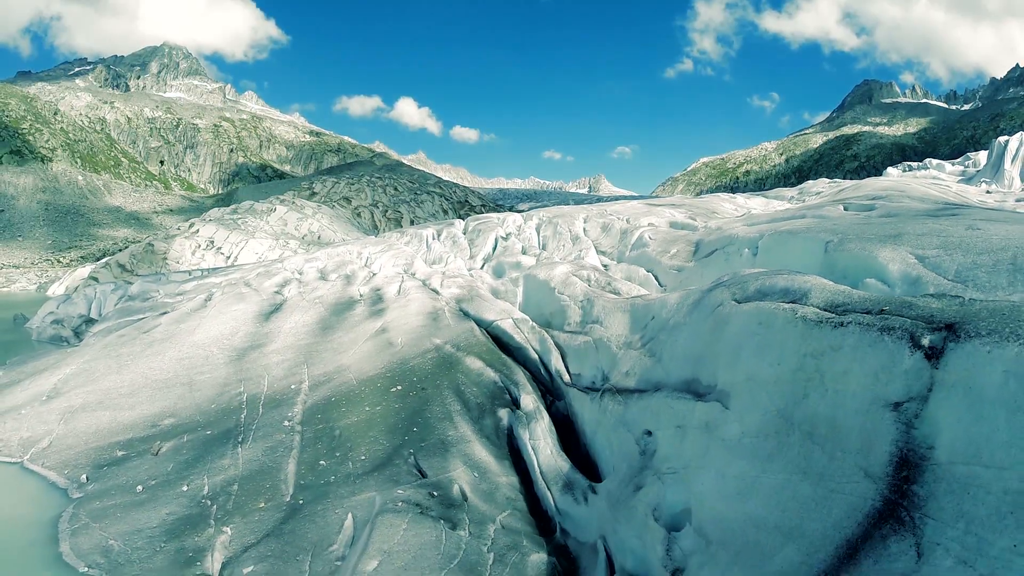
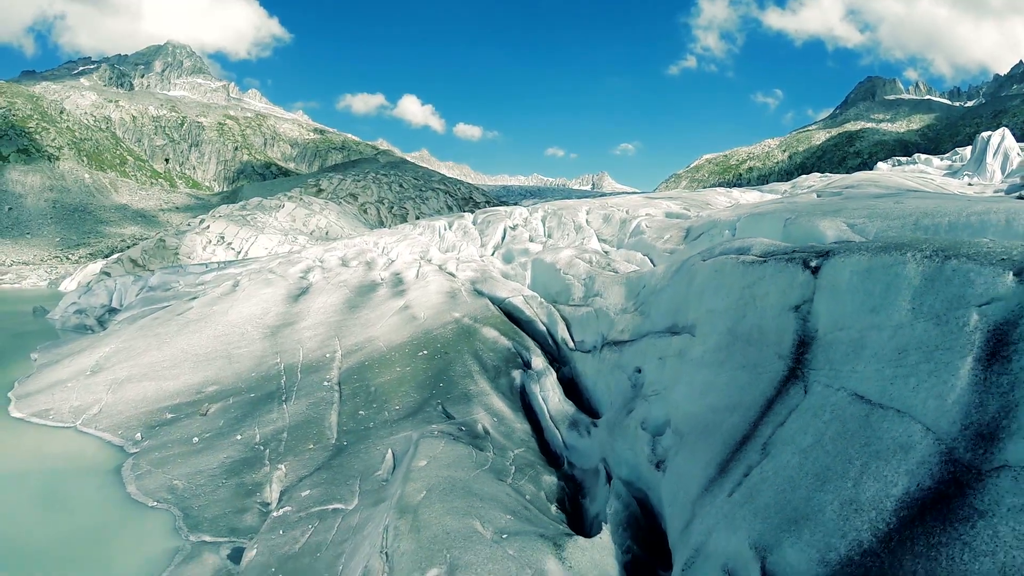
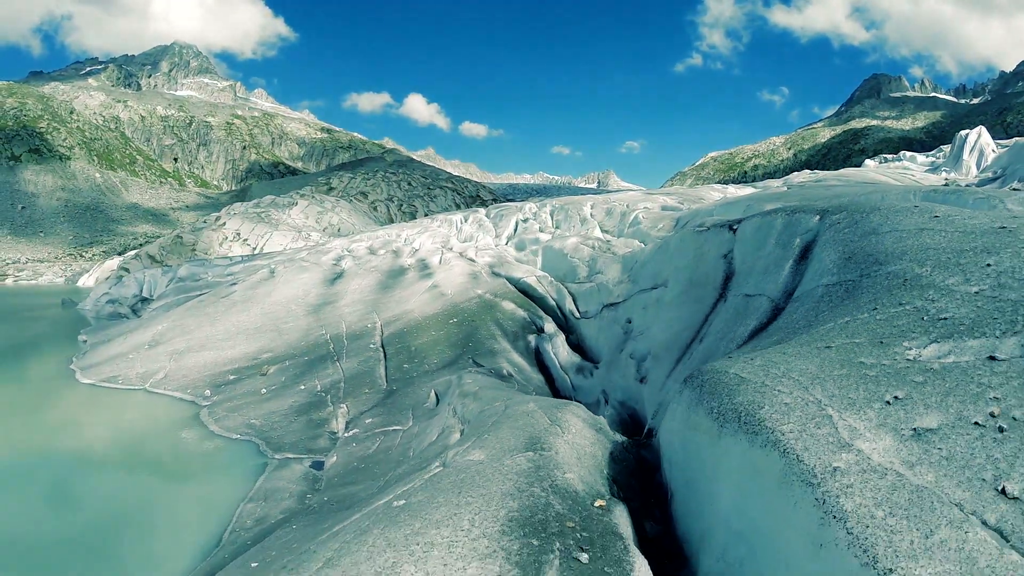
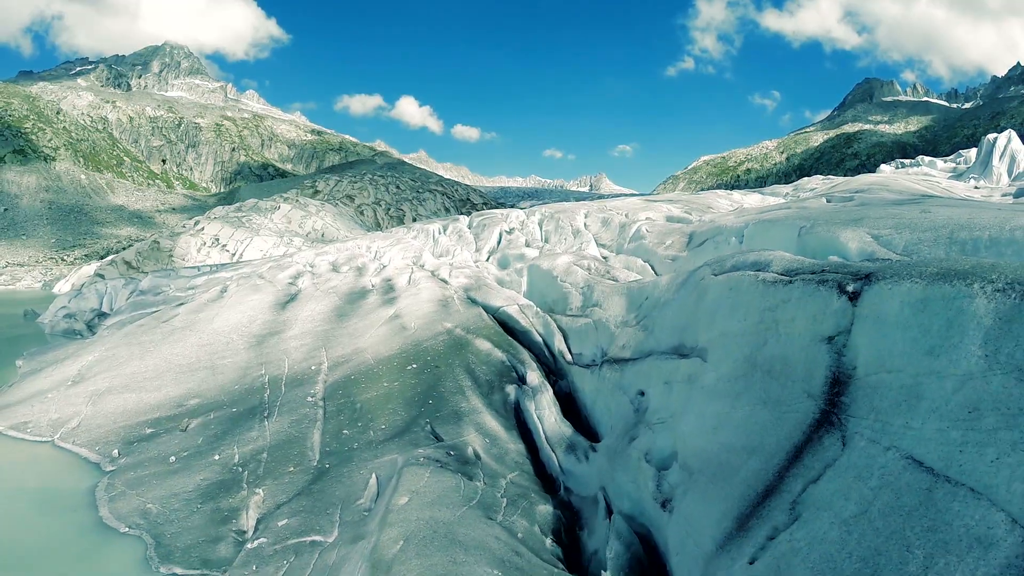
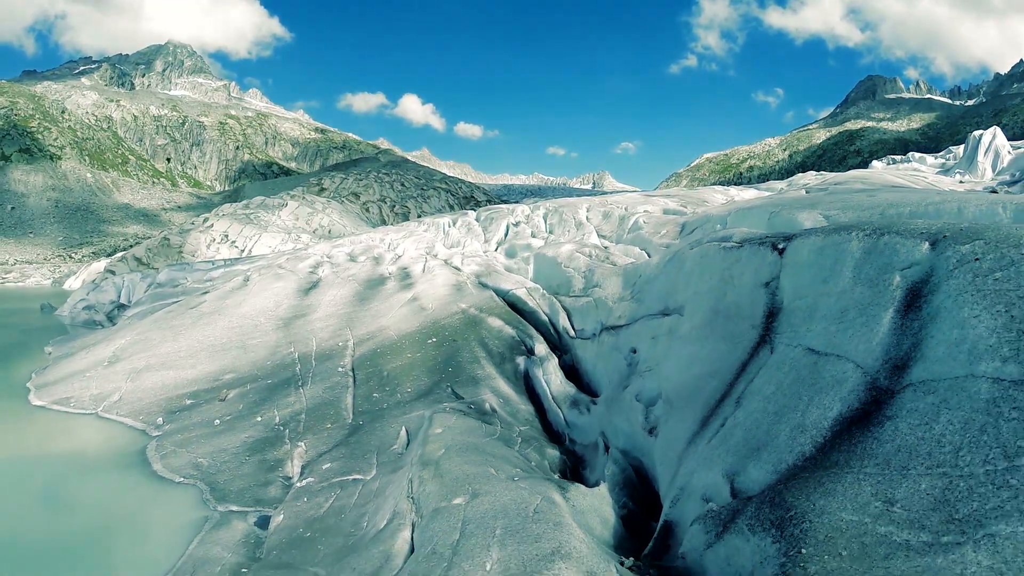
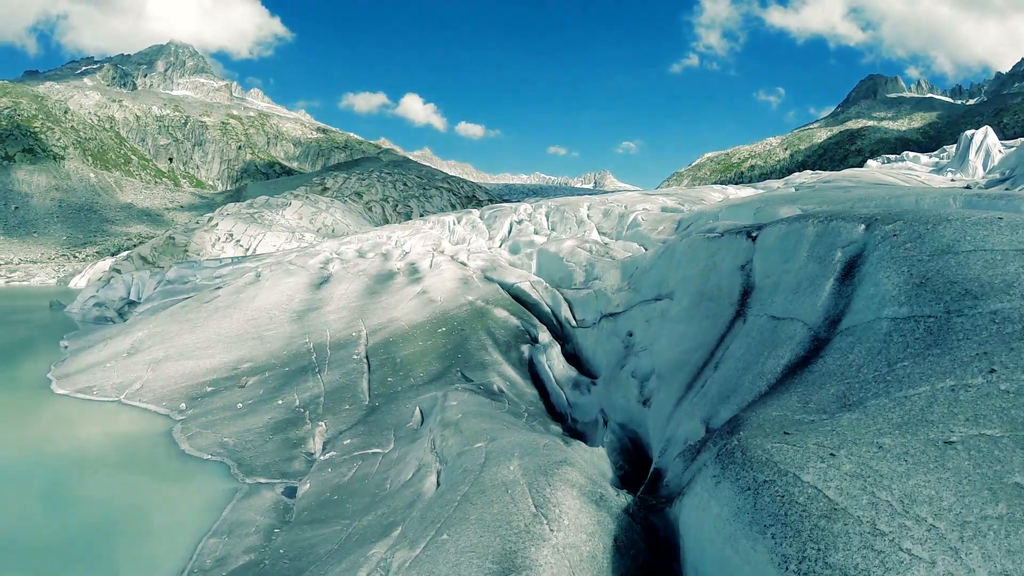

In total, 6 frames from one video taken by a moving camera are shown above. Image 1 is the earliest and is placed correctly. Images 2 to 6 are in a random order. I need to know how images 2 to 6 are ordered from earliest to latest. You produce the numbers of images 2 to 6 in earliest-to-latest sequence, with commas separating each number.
4, 2, 5, 6, 3
